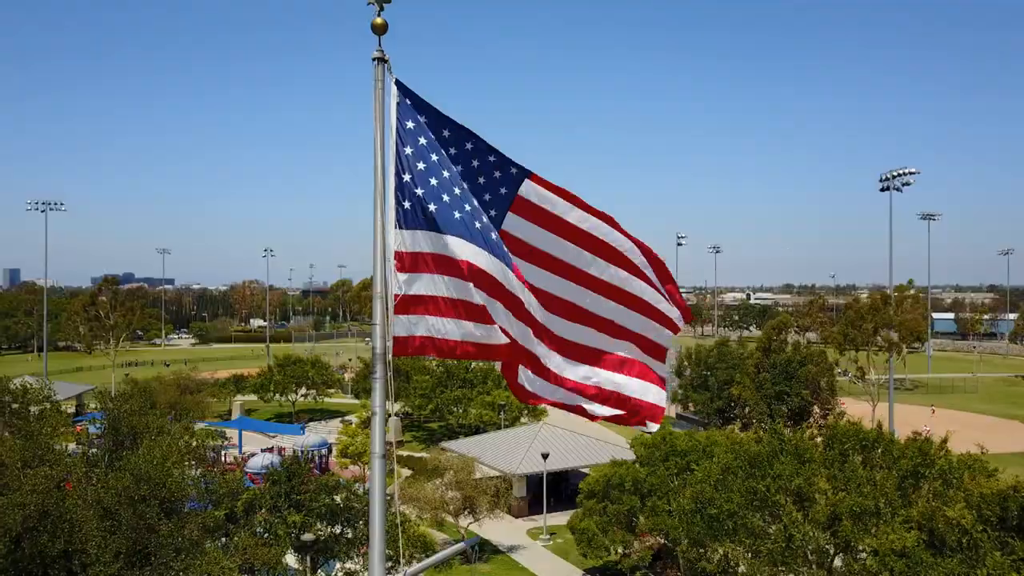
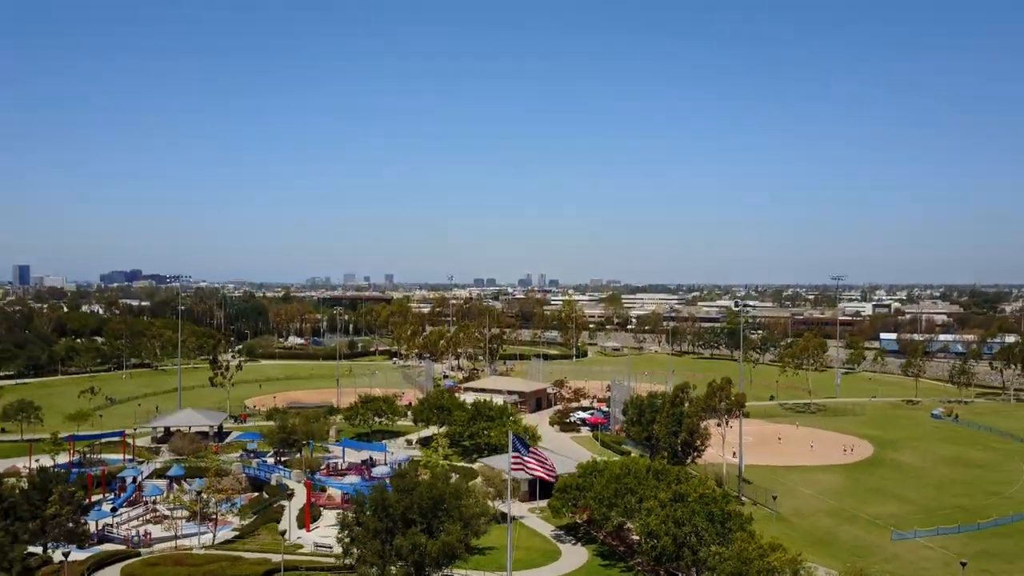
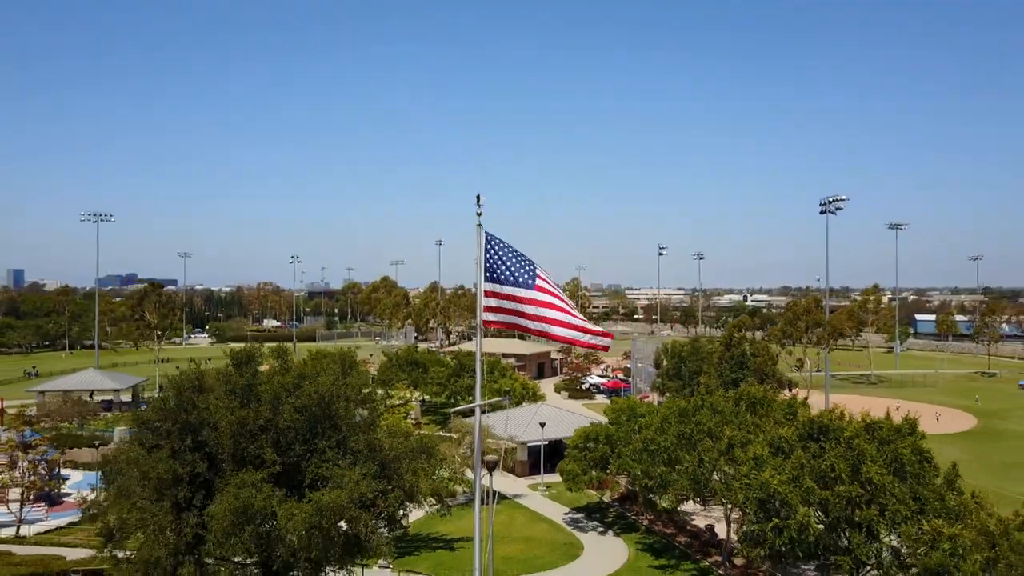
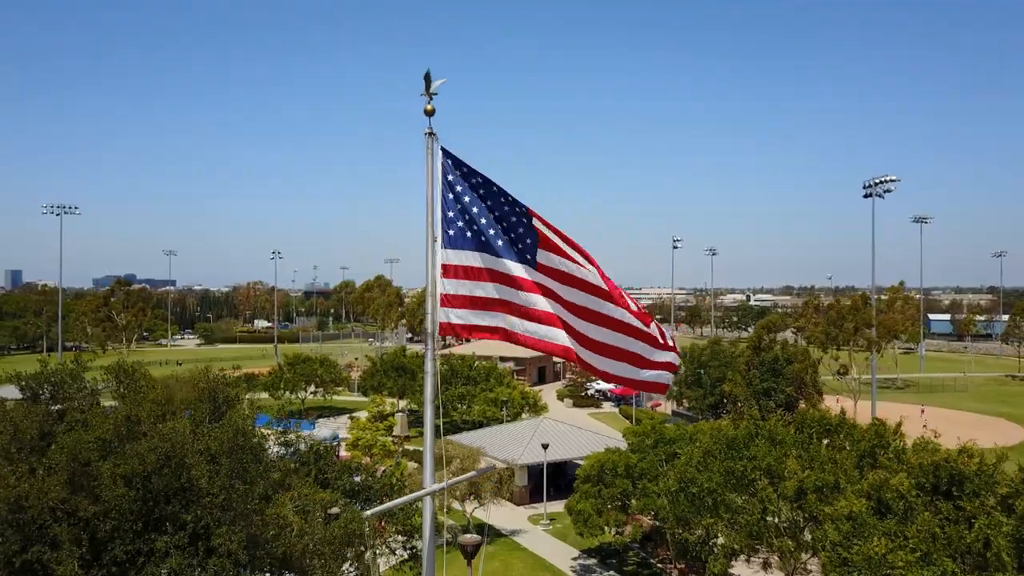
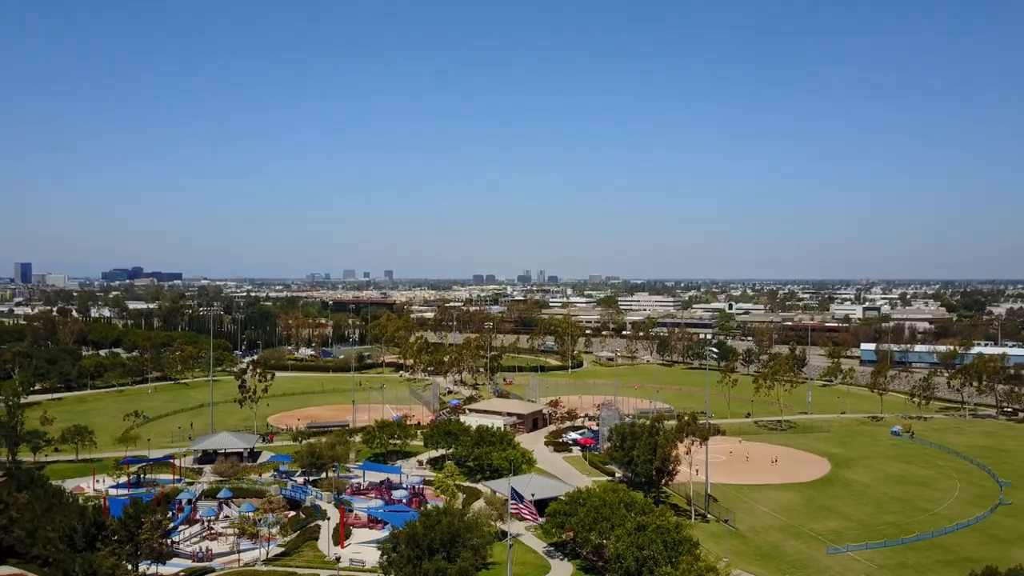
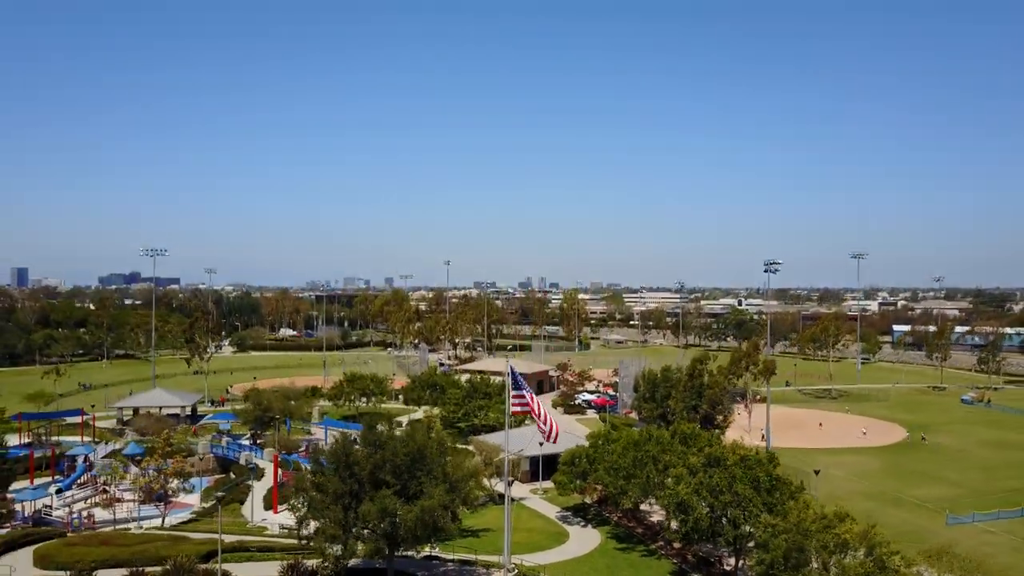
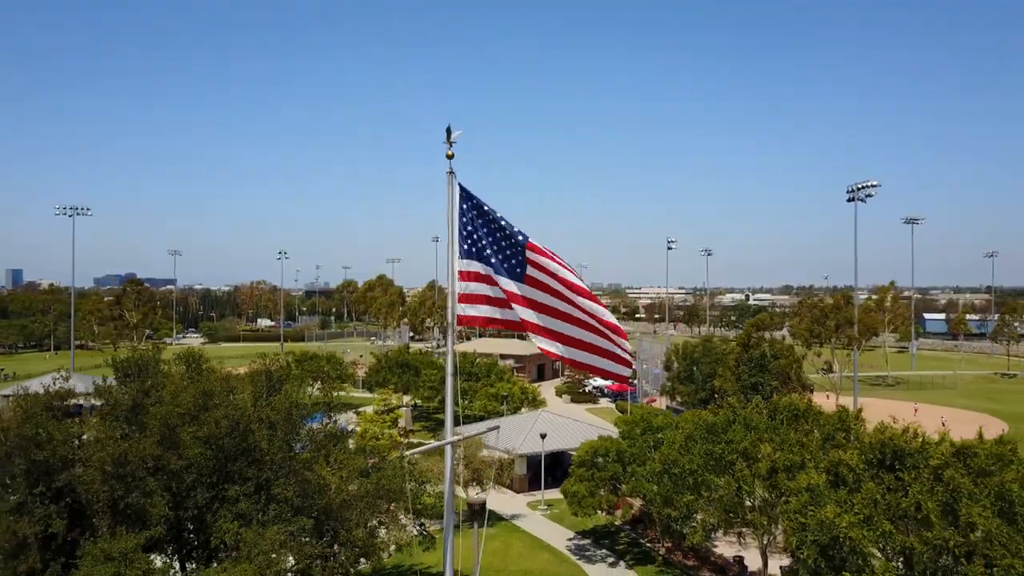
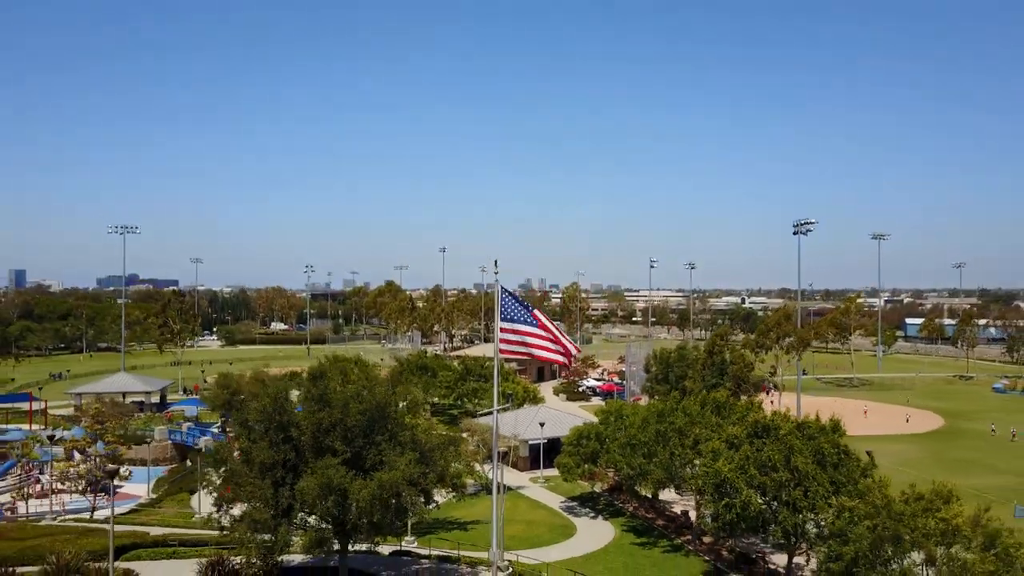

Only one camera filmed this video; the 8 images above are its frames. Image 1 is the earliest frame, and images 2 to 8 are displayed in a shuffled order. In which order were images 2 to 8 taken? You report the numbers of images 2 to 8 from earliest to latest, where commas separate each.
4, 7, 3, 8, 6, 2, 5
